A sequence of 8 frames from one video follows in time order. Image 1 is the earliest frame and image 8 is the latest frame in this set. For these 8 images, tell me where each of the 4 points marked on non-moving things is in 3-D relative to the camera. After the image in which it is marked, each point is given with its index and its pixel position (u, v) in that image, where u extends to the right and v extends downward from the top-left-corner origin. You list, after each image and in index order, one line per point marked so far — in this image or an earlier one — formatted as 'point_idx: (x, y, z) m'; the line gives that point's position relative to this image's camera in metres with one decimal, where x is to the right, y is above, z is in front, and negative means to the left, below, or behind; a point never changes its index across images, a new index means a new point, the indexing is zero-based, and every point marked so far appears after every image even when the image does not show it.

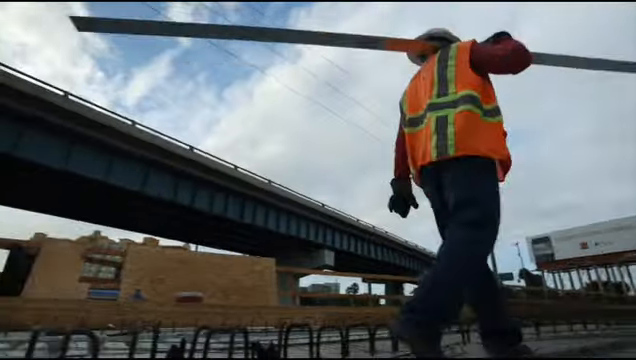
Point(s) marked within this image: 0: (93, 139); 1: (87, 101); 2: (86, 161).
0: (-11.6, +2.1, +17.3) m
1: (-12.7, +4.3, +18.4) m
2: (-12.1, +1.0, +17.4) m
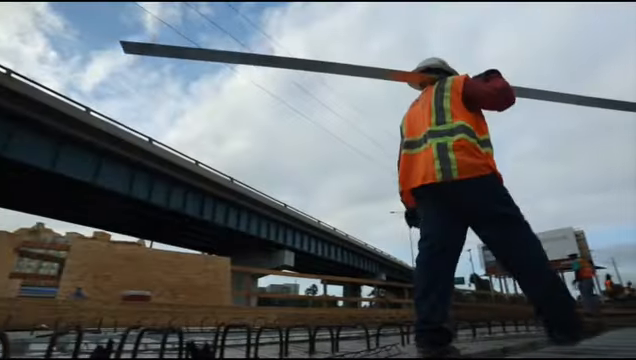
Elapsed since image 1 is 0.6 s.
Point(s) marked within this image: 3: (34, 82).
0: (-13.2, +2.6, +16.0) m
1: (-14.3, +4.9, +17.0) m
2: (-13.7, +1.6, +16.1) m
3: (-14.2, +4.9, +16.8) m
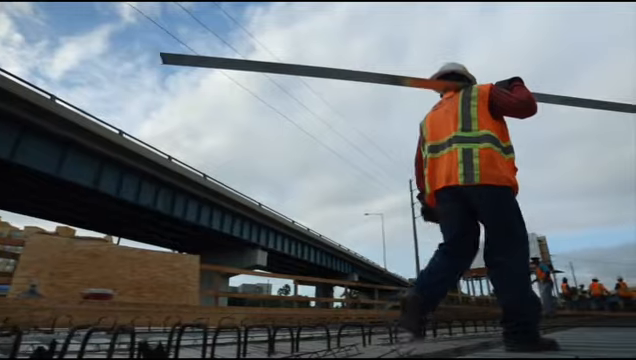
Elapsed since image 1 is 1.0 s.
0: (-14.6, +3.3, +14.6) m
1: (-15.7, +5.6, +15.5) m
2: (-15.2, +2.2, +14.6) m
3: (-15.6, +5.6, +15.3) m
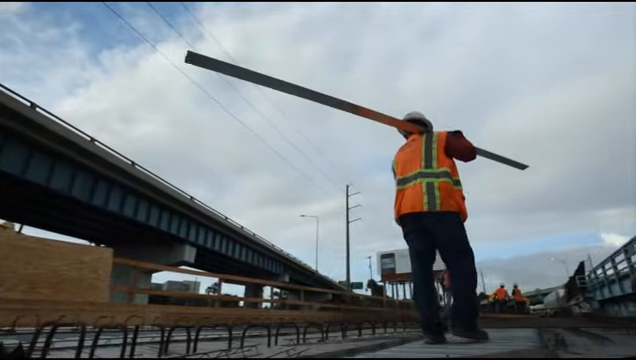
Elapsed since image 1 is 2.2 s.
0: (-14.7, +3.3, +14.9) m
1: (-15.7, +5.7, +15.7) m
2: (-15.3, +2.3, +14.8) m
3: (-15.5, +5.7, +15.5) m
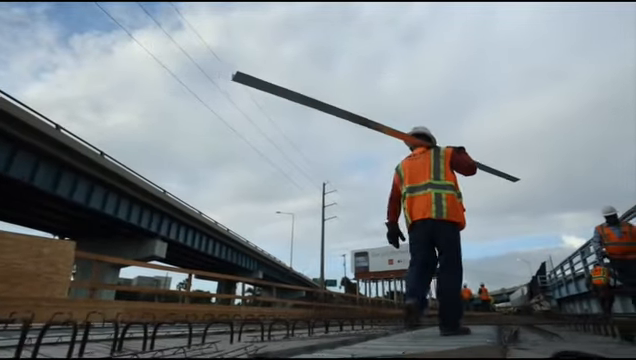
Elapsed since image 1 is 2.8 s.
0: (-16.1, +3.8, +14.0) m
1: (-17.1, +6.3, +14.7) m
2: (-16.7, +2.9, +13.9) m
3: (-16.9, +6.3, +14.5) m
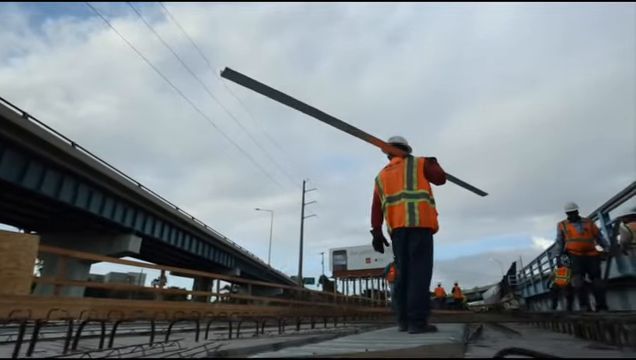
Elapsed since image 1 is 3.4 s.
0: (-17.3, +4.3, +13.1) m
1: (-18.3, +6.7, +13.7) m
2: (-18.0, +3.3, +13.0) m
3: (-18.1, +6.7, +13.6) m
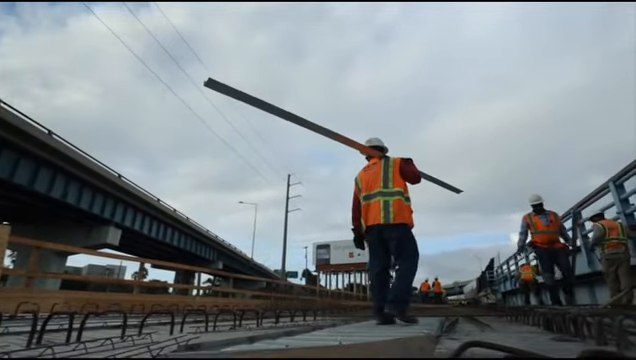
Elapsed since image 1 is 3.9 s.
0: (-18.2, +4.8, +12.3) m
1: (-19.1, +7.3, +12.8) m
2: (-18.8, +3.9, +12.1) m
3: (-18.9, +7.3, +12.7) m
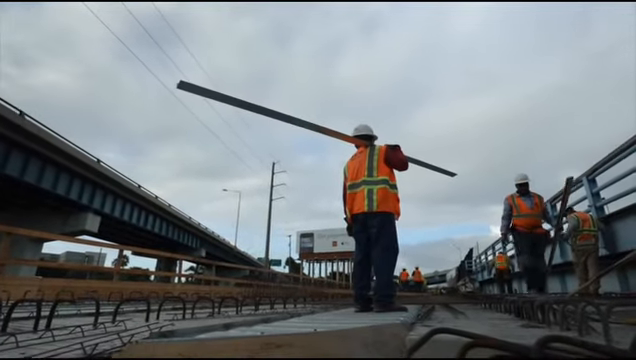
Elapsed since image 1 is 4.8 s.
0: (-18.9, +5.6, +11.3) m
1: (-19.8, +8.1, +11.6) m
2: (-19.6, +4.6, +11.1) m
3: (-19.6, +8.0, +11.5) m
